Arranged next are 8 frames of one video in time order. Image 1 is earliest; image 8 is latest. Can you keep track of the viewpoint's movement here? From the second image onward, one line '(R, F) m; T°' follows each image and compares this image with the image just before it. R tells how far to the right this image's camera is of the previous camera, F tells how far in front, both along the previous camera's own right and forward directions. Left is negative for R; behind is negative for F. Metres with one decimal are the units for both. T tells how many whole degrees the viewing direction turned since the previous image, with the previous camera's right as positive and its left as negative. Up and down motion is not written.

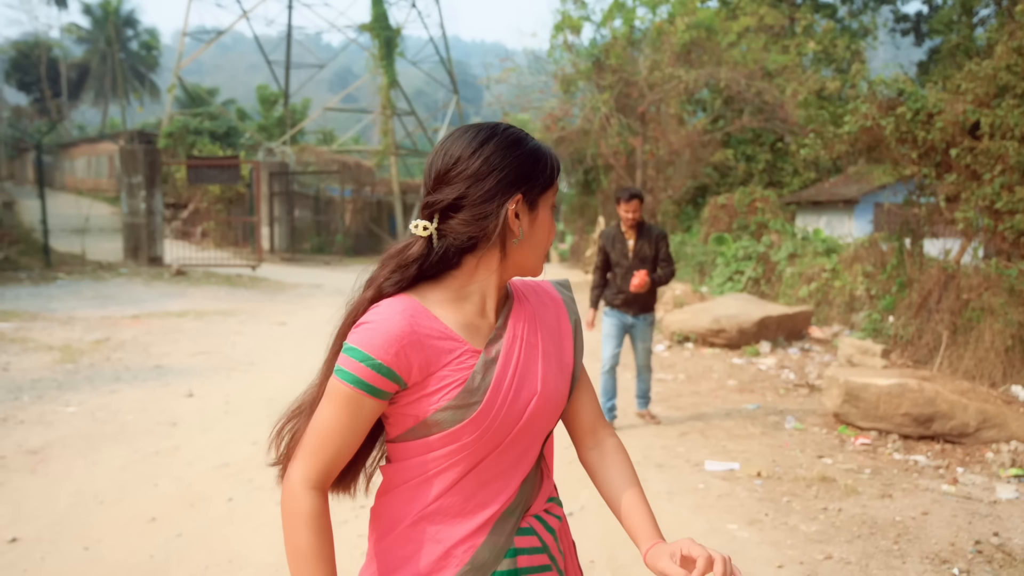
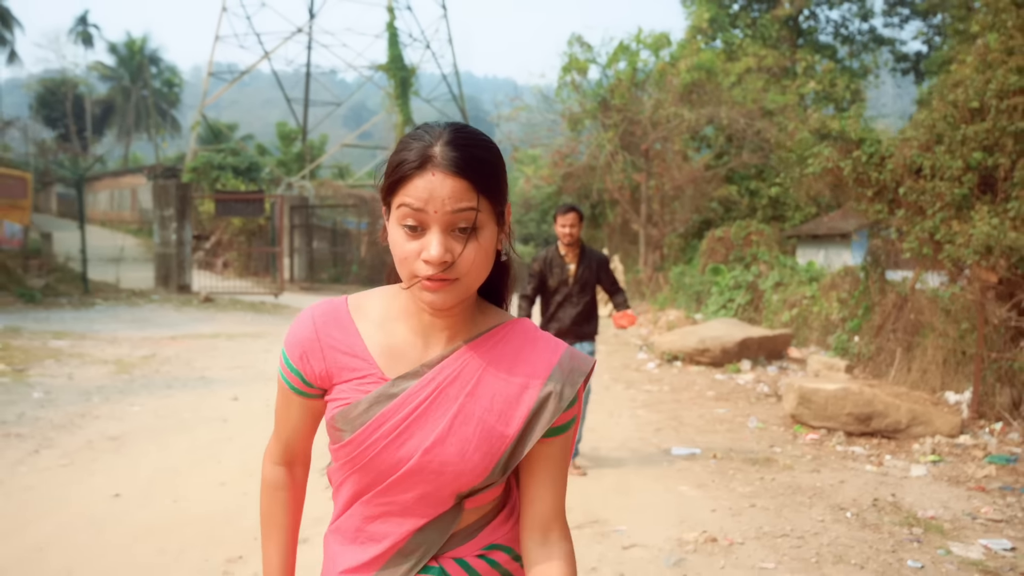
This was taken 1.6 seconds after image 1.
(+0.1, -0.9) m; -1°
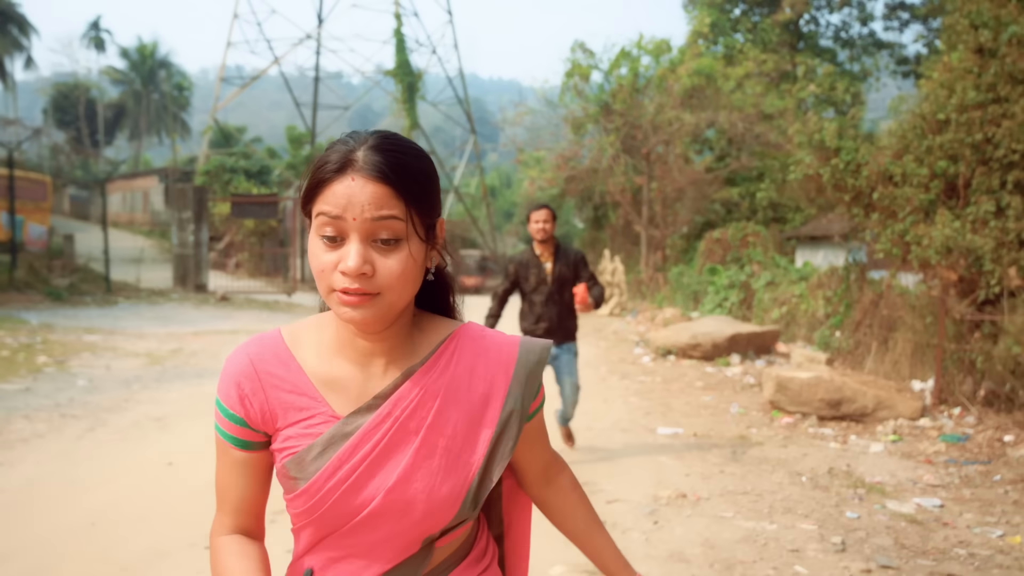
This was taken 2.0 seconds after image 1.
(0.0, -0.6) m; 0°
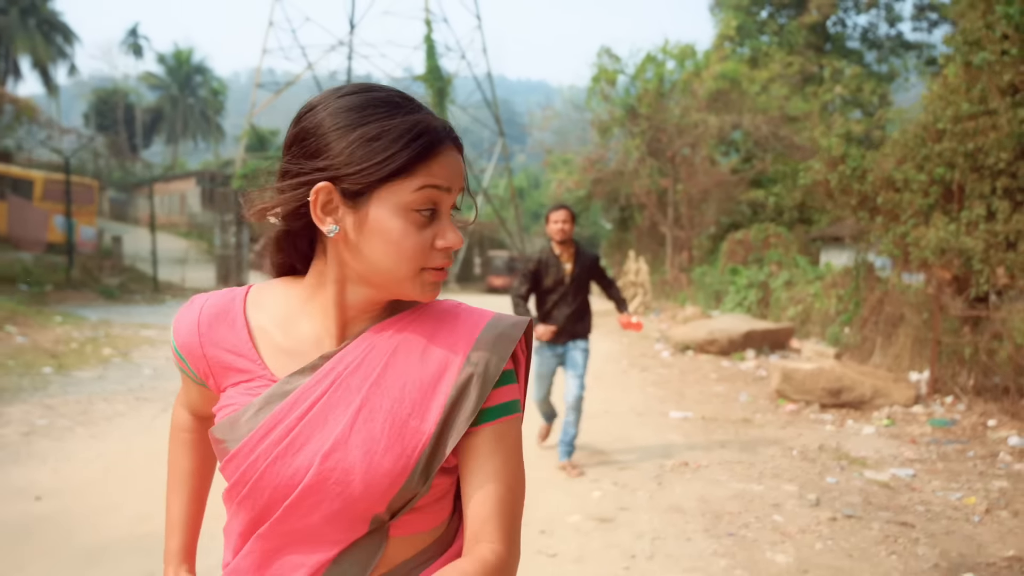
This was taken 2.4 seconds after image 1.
(0.0, -0.6) m; -2°
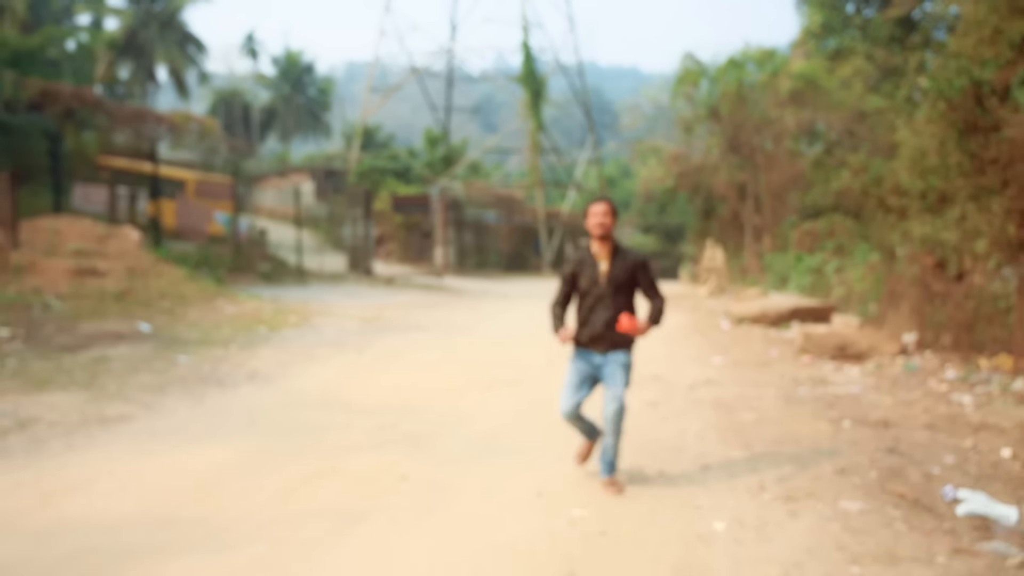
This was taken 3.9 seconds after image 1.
(0.0, -2.7) m; -6°
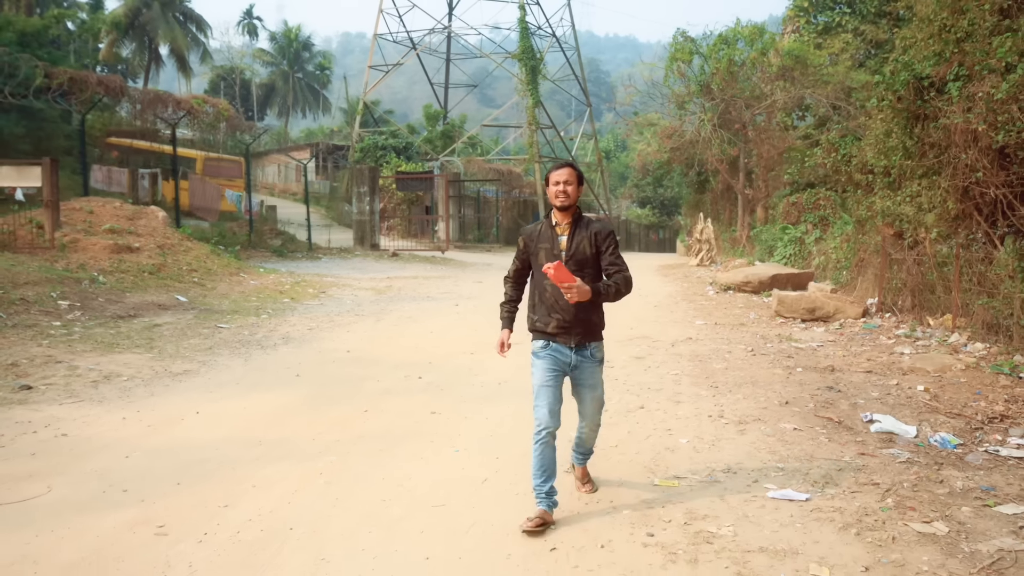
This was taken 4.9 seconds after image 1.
(-0.1, -1.0) m; 0°
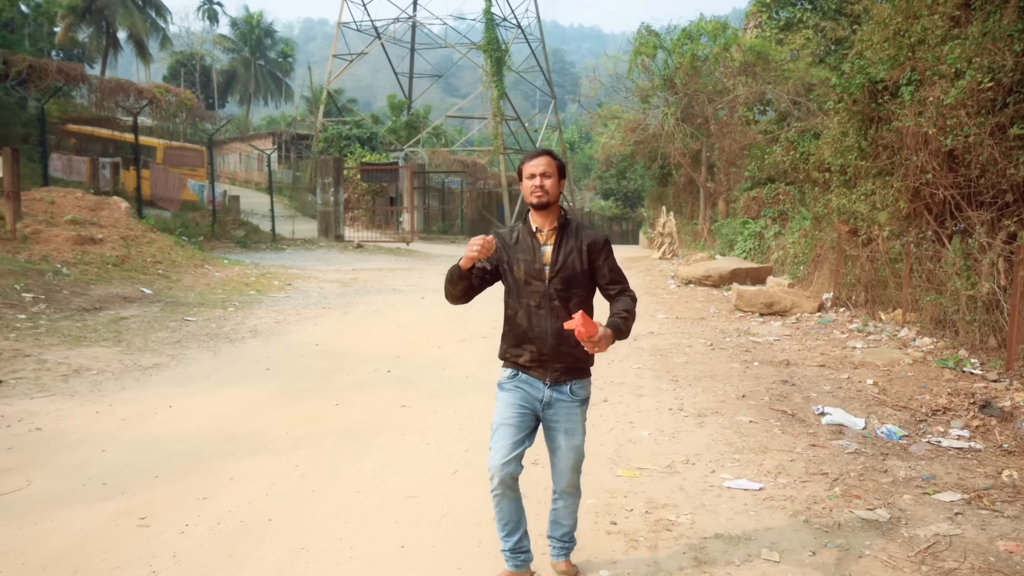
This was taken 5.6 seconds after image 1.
(0.0, -0.2) m; +2°
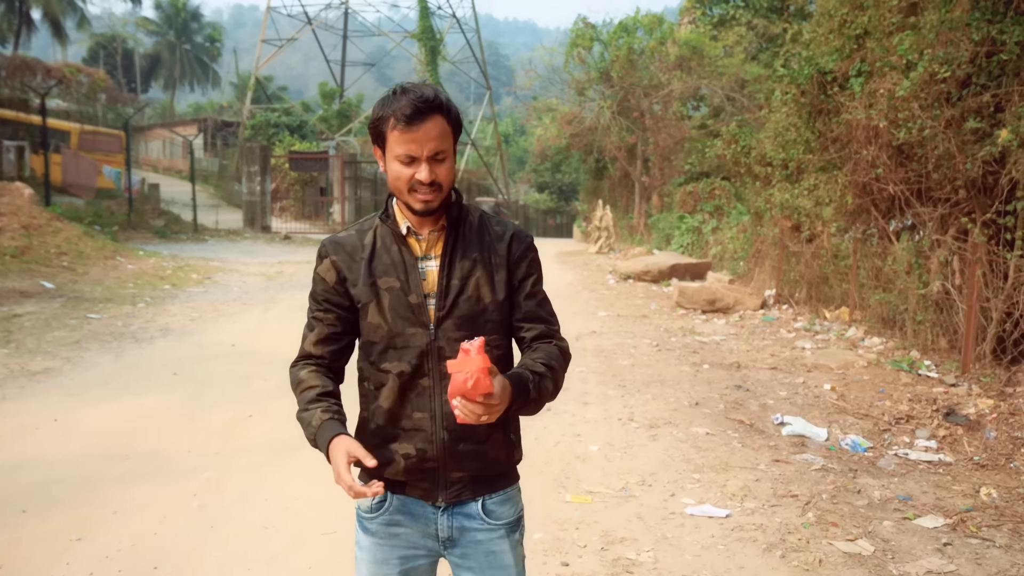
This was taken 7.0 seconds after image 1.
(0.0, +0.5) m; +4°
